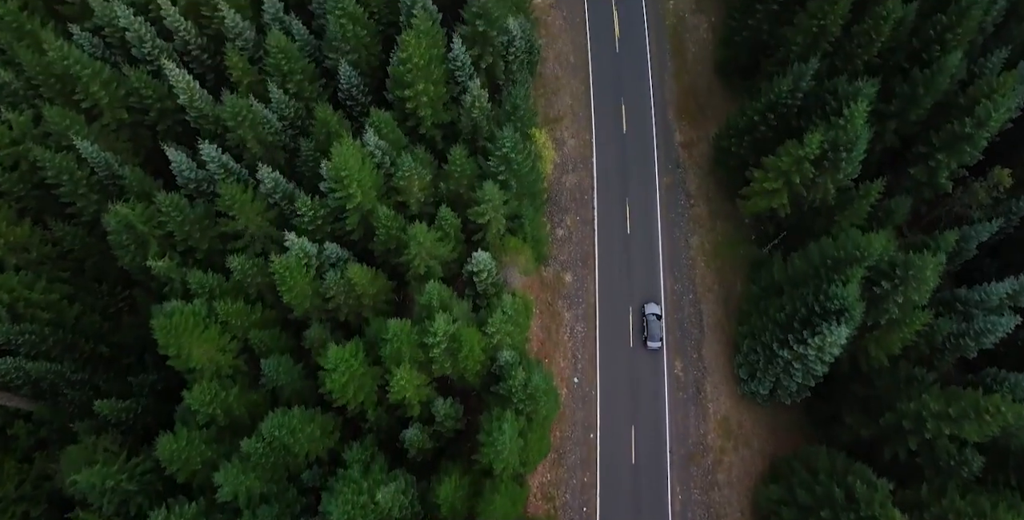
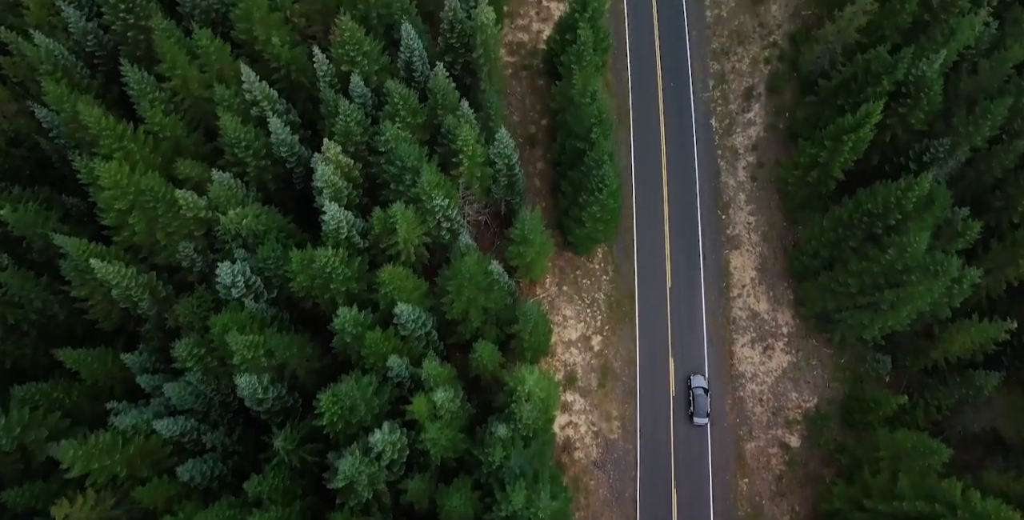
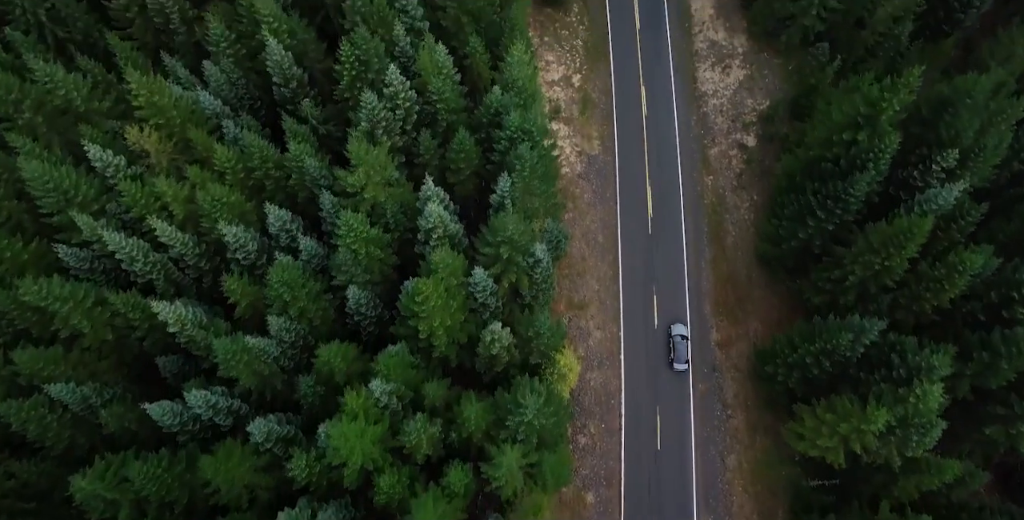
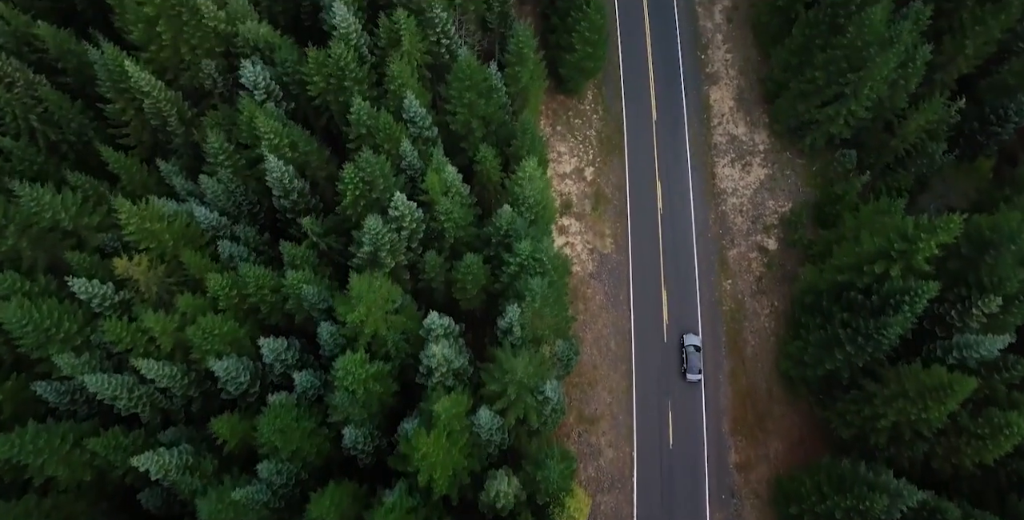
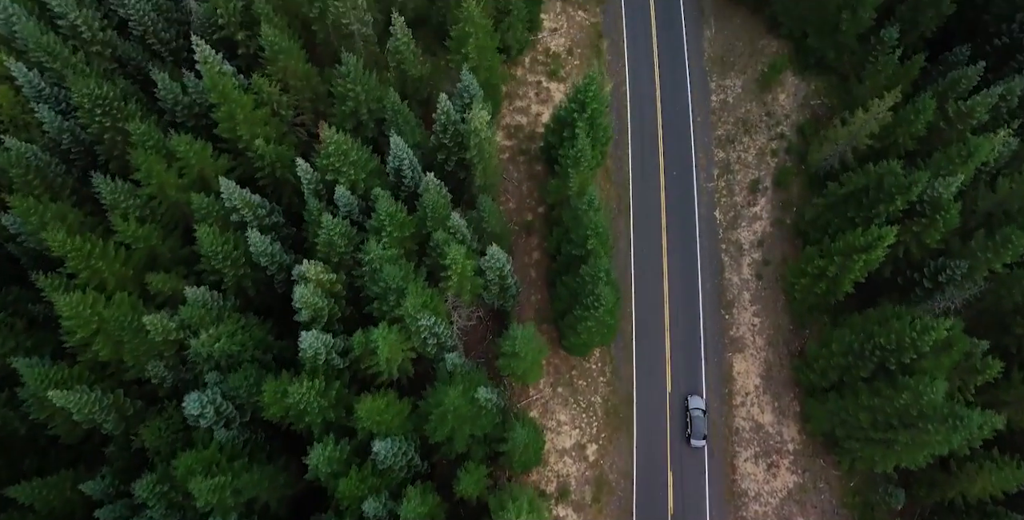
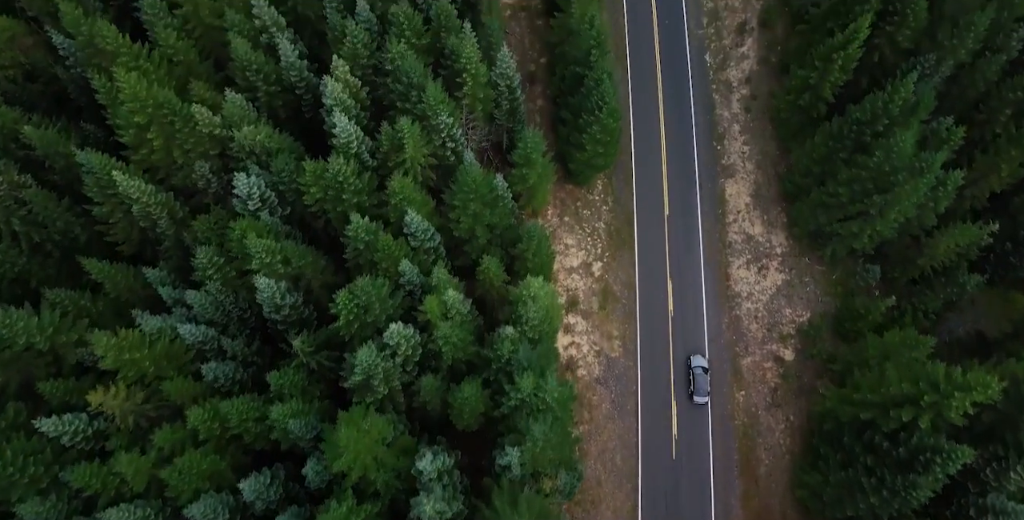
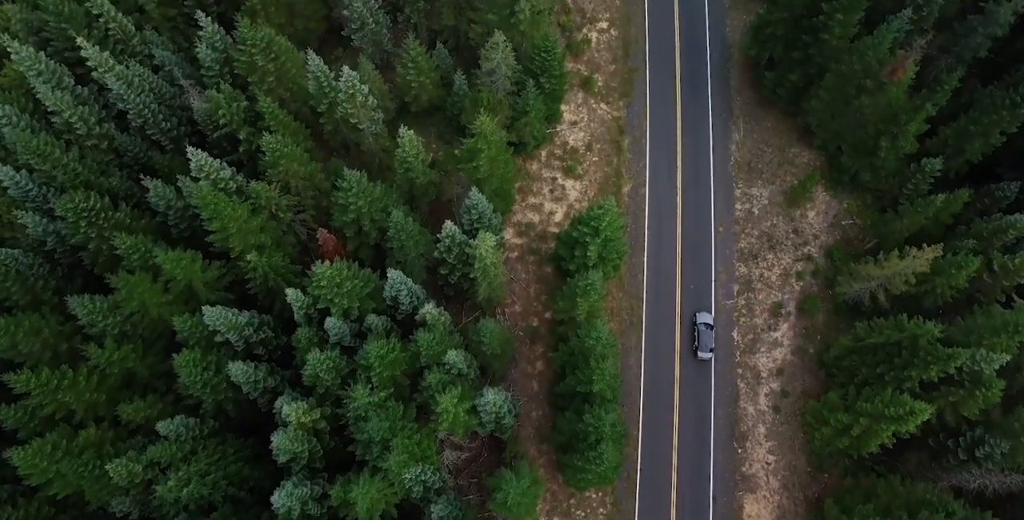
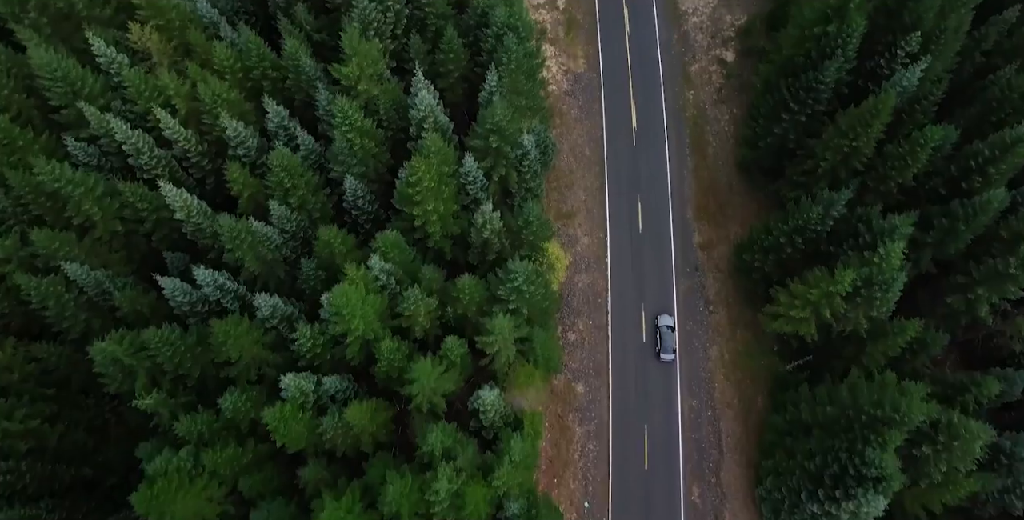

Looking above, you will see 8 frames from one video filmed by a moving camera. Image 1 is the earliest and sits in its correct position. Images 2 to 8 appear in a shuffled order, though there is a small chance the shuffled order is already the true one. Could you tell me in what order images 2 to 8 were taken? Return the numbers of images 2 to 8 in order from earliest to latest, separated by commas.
8, 3, 4, 6, 2, 5, 7
